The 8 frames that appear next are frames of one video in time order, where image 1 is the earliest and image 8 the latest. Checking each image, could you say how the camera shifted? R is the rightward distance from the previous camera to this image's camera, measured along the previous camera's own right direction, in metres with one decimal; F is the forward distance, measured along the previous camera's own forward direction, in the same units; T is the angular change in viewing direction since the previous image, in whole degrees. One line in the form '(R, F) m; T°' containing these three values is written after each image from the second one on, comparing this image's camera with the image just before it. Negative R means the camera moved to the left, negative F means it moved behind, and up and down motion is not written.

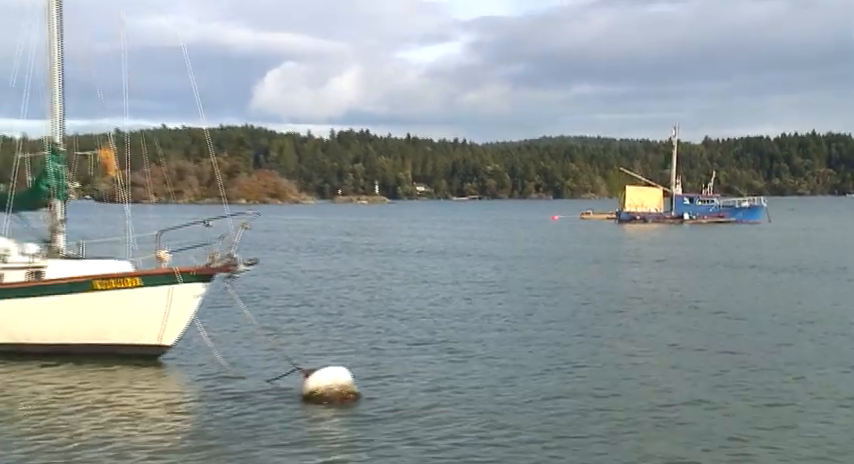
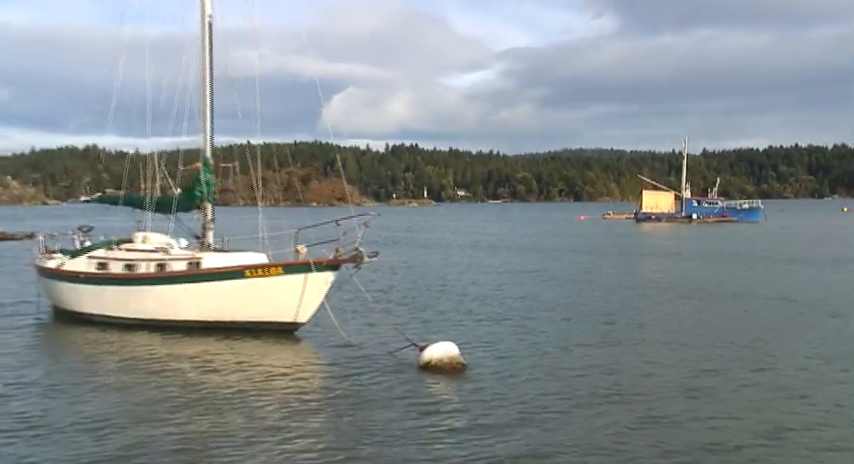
(-1.9, -6.6) m; 0°
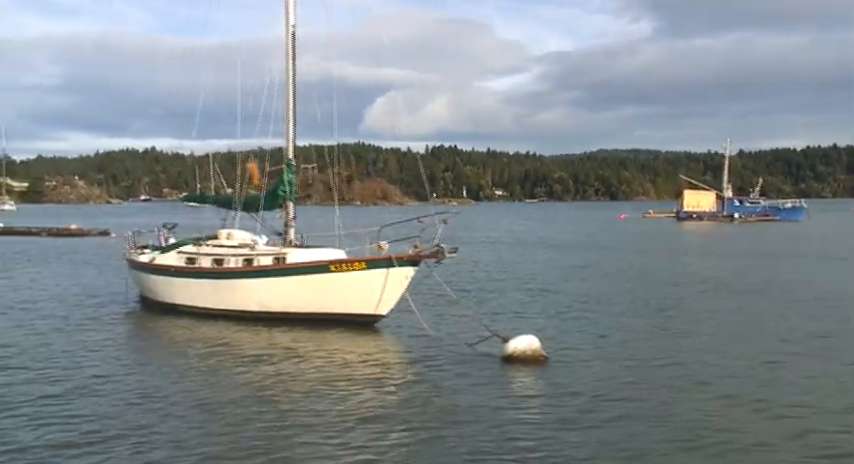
(-1.9, -2.3) m; 0°
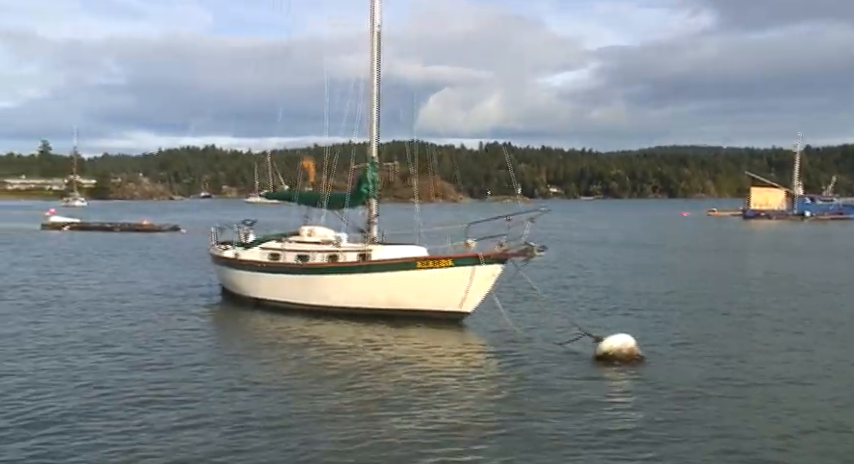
(-1.8, -0.6) m; -1°
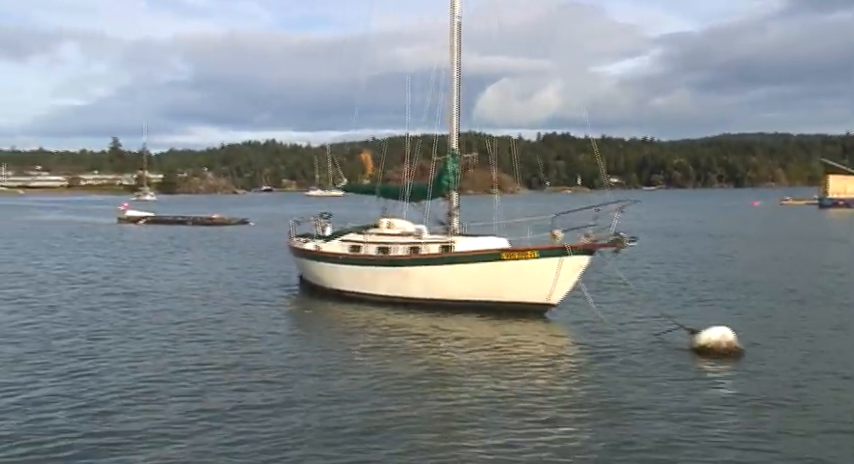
(-1.5, 0.0) m; -2°
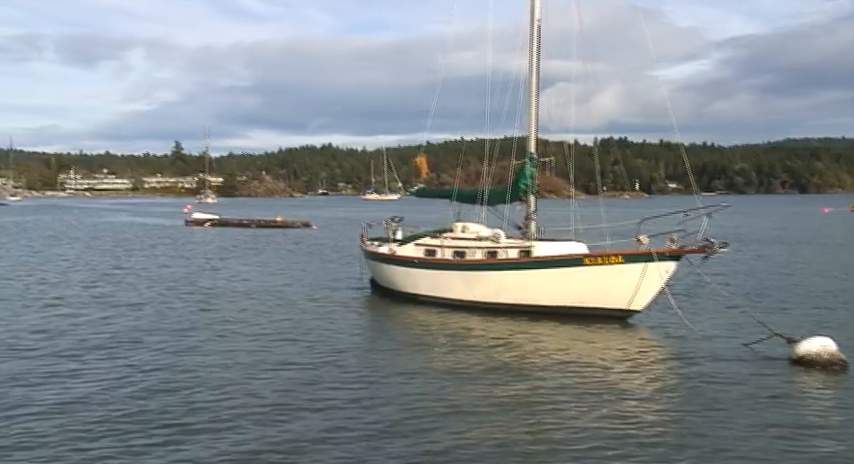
(-1.5, +0.2) m; -2°
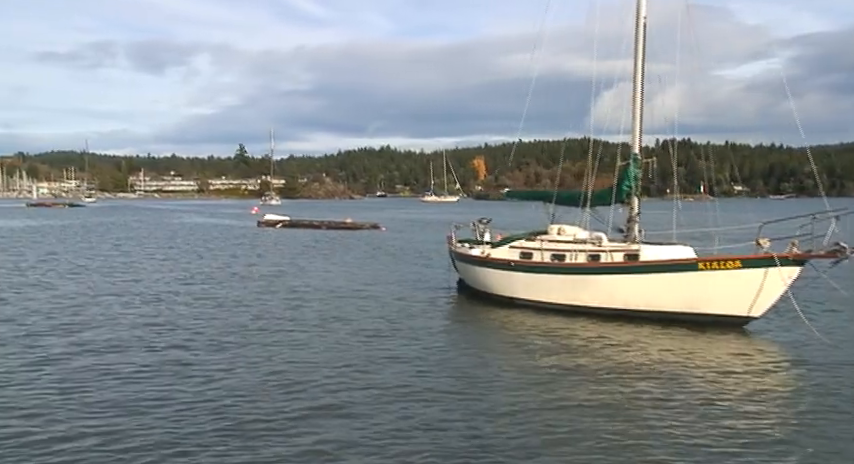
(-2.7, +1.0) m; -1°
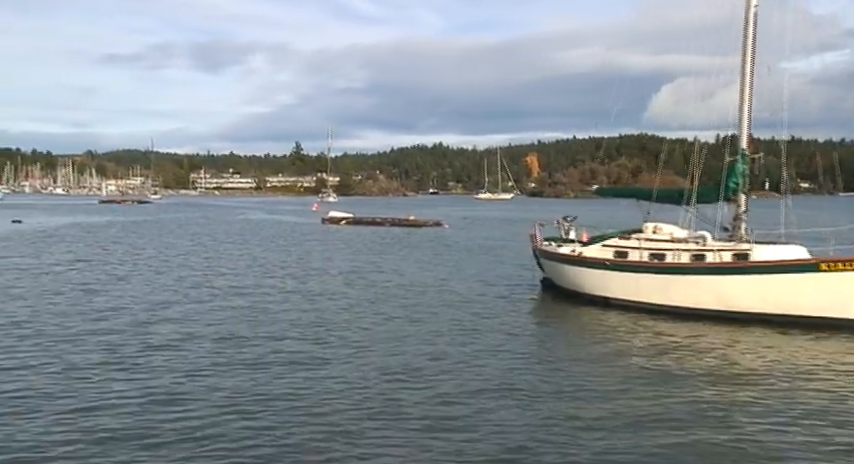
(-2.5, +1.5) m; -1°
